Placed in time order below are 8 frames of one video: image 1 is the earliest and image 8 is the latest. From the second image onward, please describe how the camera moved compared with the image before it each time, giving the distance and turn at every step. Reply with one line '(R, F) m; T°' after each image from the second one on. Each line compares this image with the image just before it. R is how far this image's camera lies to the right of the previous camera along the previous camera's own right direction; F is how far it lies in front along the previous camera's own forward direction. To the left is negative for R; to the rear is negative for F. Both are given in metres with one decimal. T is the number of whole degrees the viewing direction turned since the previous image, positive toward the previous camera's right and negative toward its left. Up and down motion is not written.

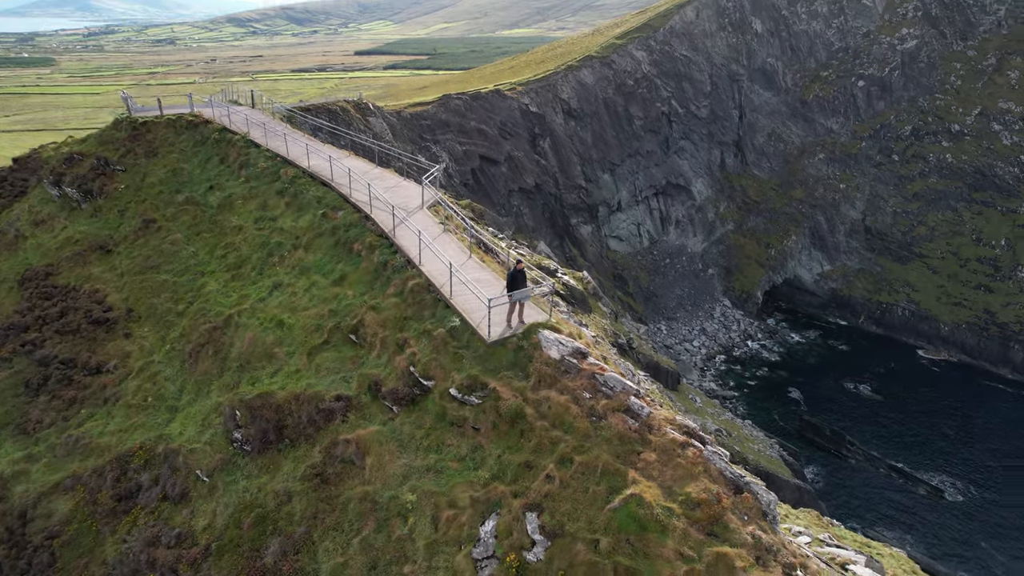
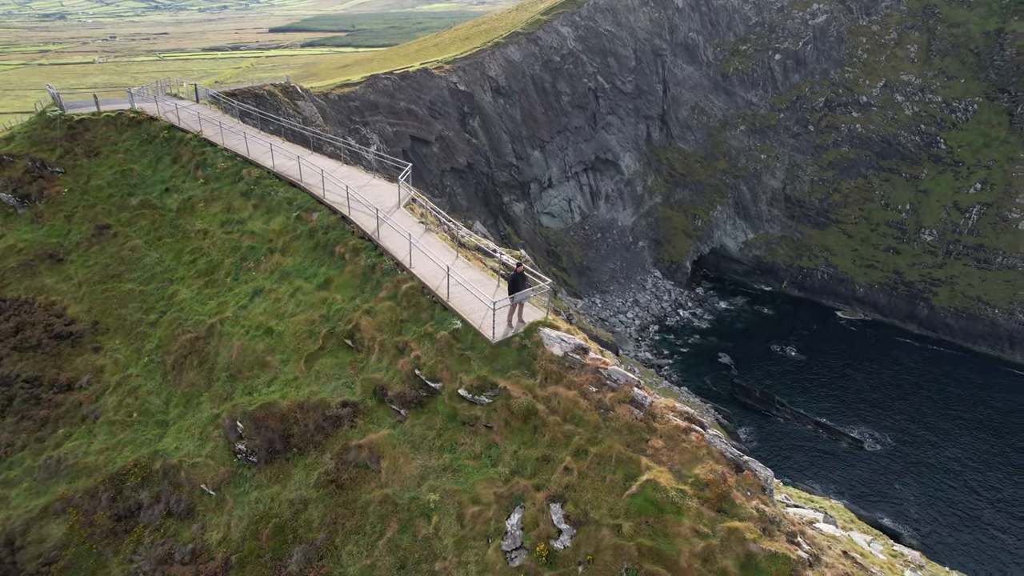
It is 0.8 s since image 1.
(-1.7, -0.5) m; +6°
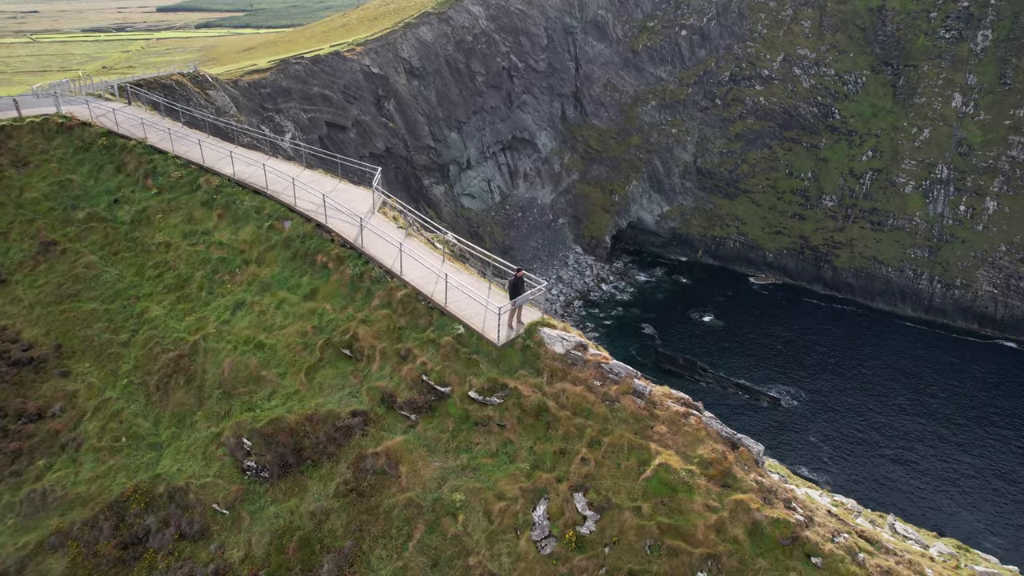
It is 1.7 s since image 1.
(-2.1, -0.7) m; +7°
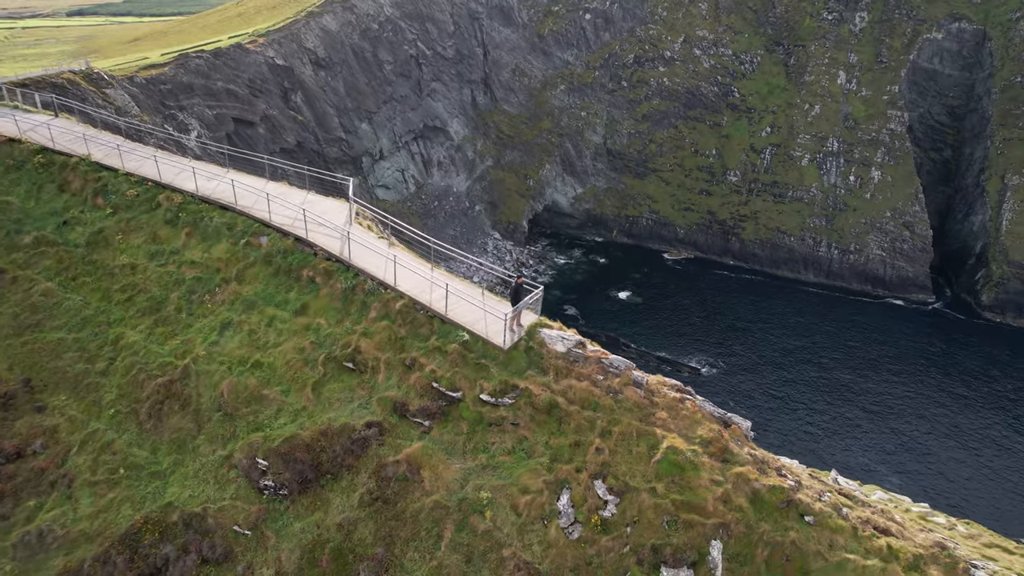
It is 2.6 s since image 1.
(-2.3, -0.9) m; +7°
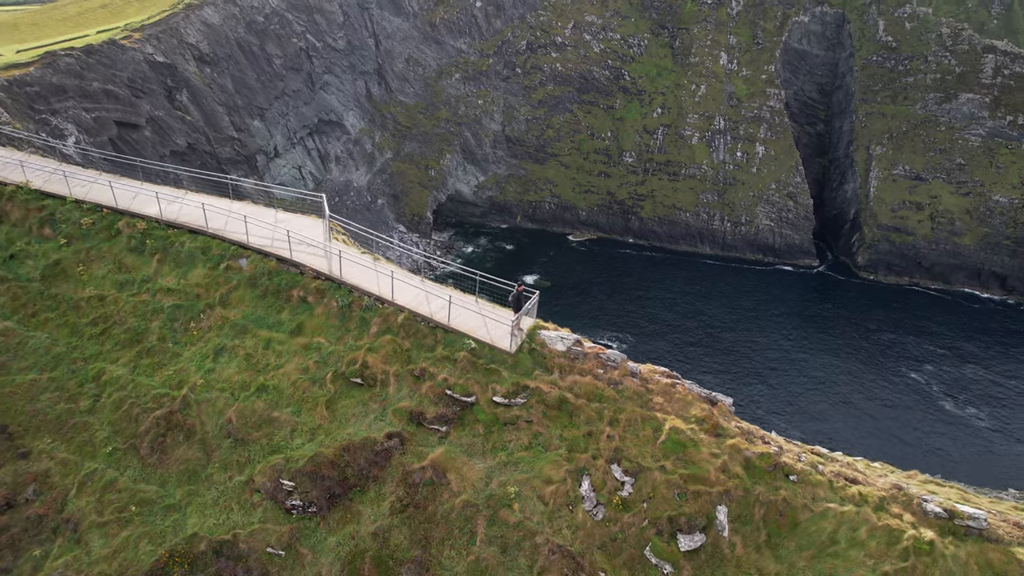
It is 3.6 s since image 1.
(-2.8, -1.1) m; +8°
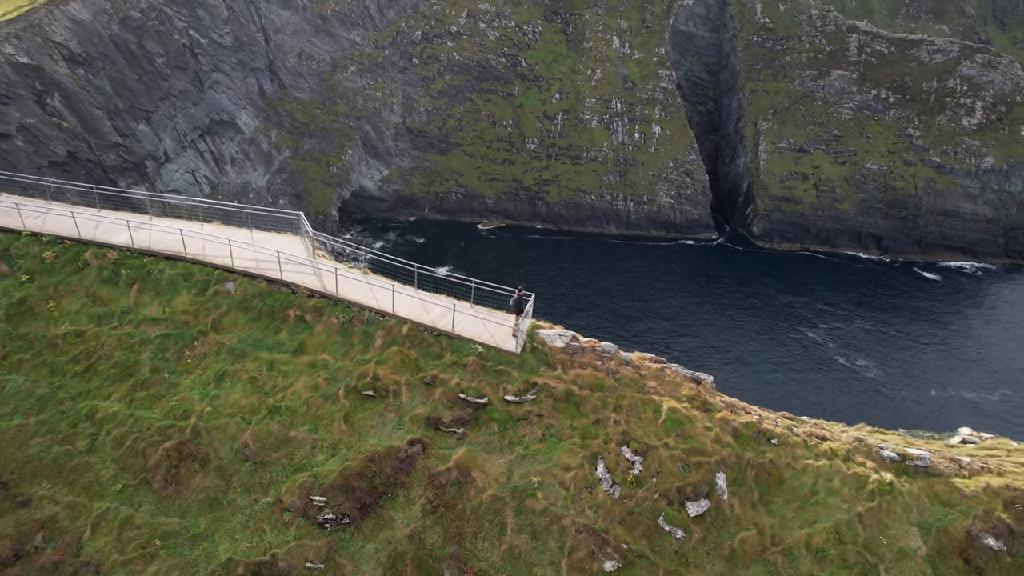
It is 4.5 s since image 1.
(-2.9, -1.1) m; +8°
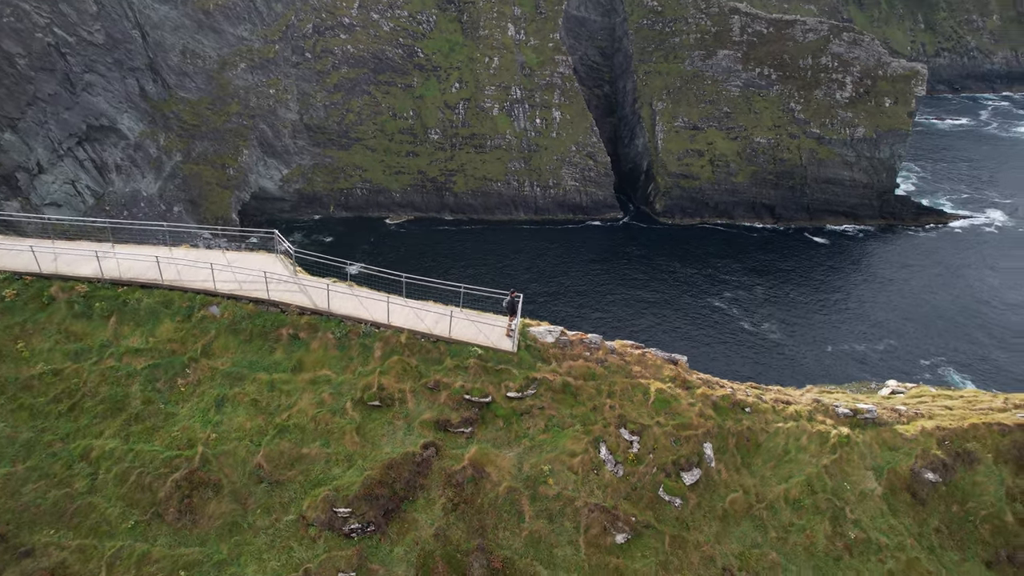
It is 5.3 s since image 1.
(-2.7, -1.0) m; +8°
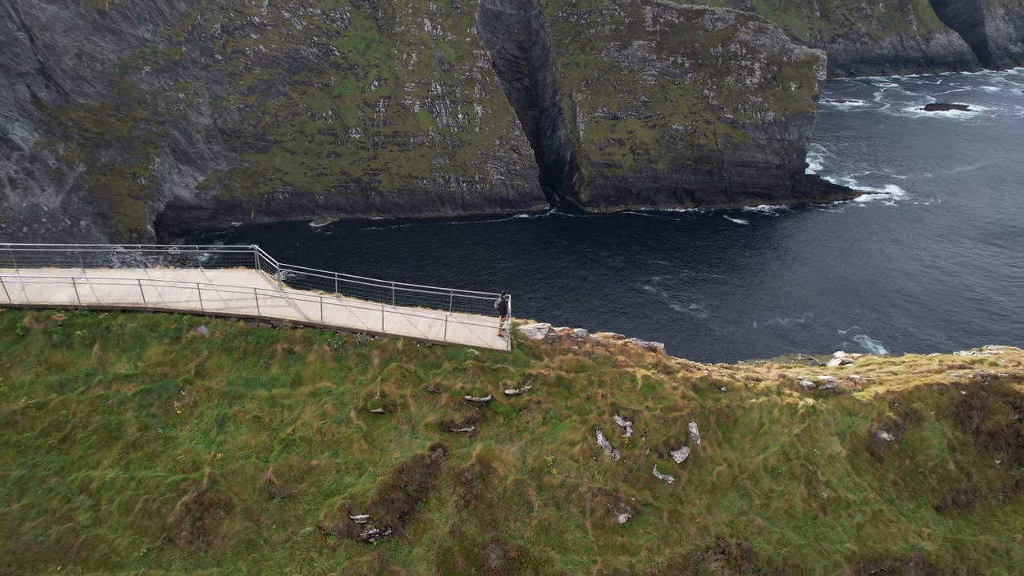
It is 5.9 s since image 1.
(-2.1, -0.8) m; +6°
